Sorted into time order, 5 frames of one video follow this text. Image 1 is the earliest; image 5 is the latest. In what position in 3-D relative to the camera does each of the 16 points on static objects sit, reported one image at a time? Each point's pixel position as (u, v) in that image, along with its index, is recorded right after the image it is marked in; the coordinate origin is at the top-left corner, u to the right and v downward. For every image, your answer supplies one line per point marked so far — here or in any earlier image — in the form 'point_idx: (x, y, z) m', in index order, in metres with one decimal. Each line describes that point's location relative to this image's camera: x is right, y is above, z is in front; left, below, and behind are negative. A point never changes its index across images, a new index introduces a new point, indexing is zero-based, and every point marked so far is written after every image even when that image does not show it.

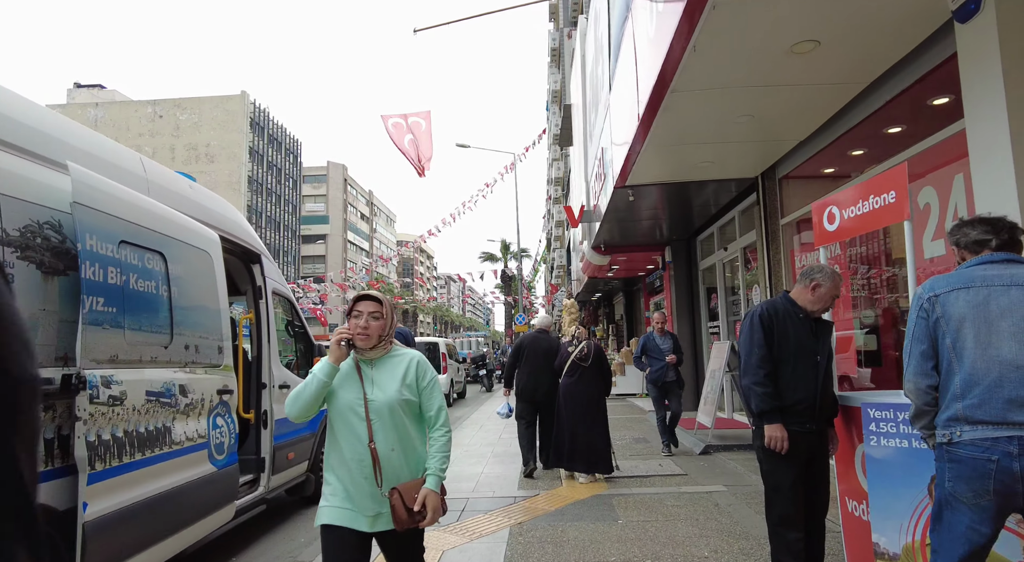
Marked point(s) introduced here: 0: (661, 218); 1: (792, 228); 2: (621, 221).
0: (+2.6, +1.1, +10.7) m
1: (+3.2, +0.6, +7.0) m
2: (+1.9, +1.0, +10.8) m
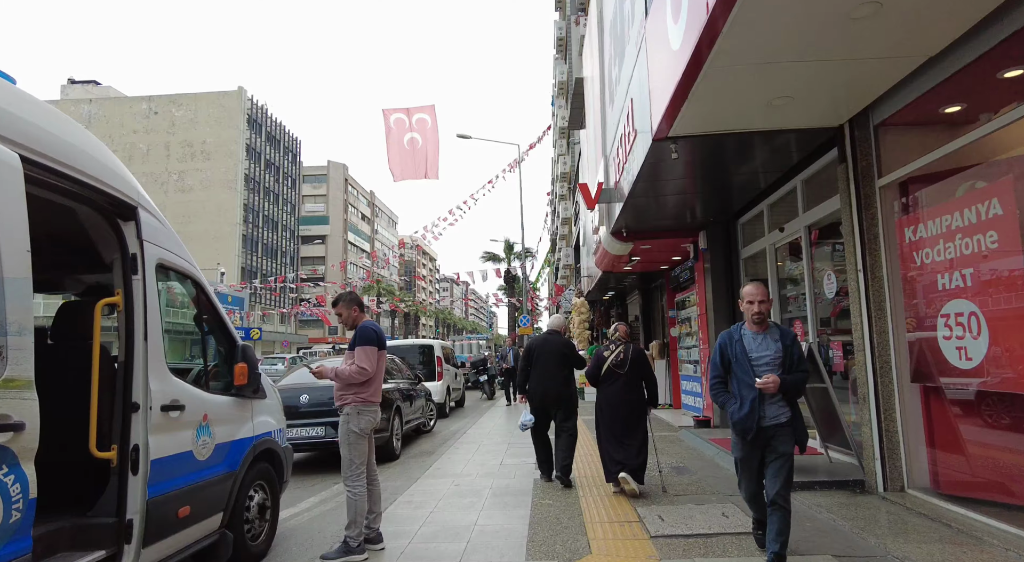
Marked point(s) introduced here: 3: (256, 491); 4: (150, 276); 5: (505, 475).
0: (+2.7, +1.2, +8.9) m
1: (+3.2, +0.8, +5.2) m
2: (+1.9, +1.2, +9.0) m
3: (-1.9, -1.6, +4.6) m
4: (-2.1, 0.0, +3.5) m
5: (-0.1, -2.1, +6.6) m
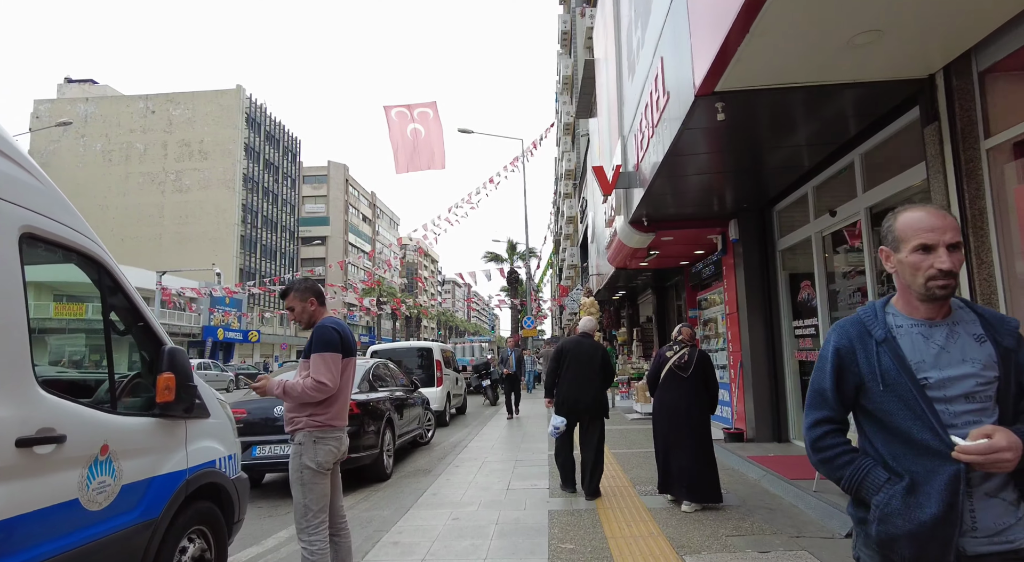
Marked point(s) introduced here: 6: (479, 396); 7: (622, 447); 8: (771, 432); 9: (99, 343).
0: (+2.8, +1.3, +7.8) m
1: (+3.3, +0.8, +4.1) m
2: (+2.0, +1.3, +7.9) m
3: (-1.8, -1.5, +3.5) m
4: (-2.0, +0.1, +2.4) m
5: (0.0, -2.0, +5.5) m
6: (-1.0, -3.7, +19.8) m
7: (+1.6, -2.5, +9.1) m
8: (+3.5, -2.1, +8.4) m
9: (-2.0, -0.3, +3.0) m
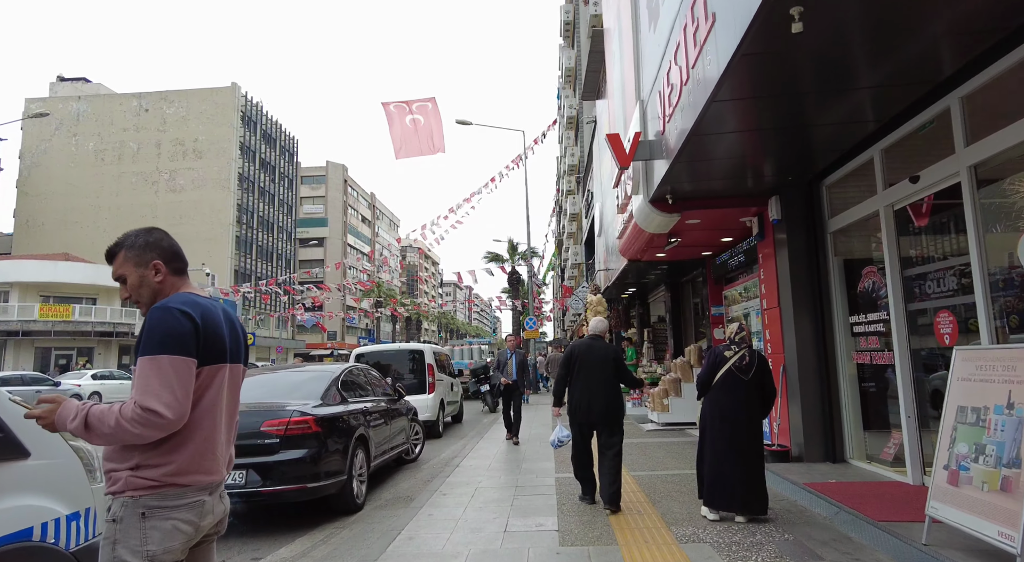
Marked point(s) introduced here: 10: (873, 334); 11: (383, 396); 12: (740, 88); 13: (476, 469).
0: (+2.7, +1.4, +6.5) m
1: (+3.3, +1.0, +2.7) m
2: (+2.0, +1.4, +6.5) m
3: (-1.9, -1.3, +2.1) m
4: (-2.0, +0.3, +1.0) m
5: (0.0, -1.9, +4.2) m
6: (-1.0, -3.6, +18.4) m
7: (+1.6, -2.3, +7.7) m
8: (+3.5, -1.9, +7.0) m
9: (-2.1, -0.2, +1.6) m
10: (+3.7, -0.5, +6.4) m
11: (-1.8, -1.6, +8.5) m
12: (+1.8, +1.6, +5.0) m
13: (-0.5, -2.4, +7.8) m
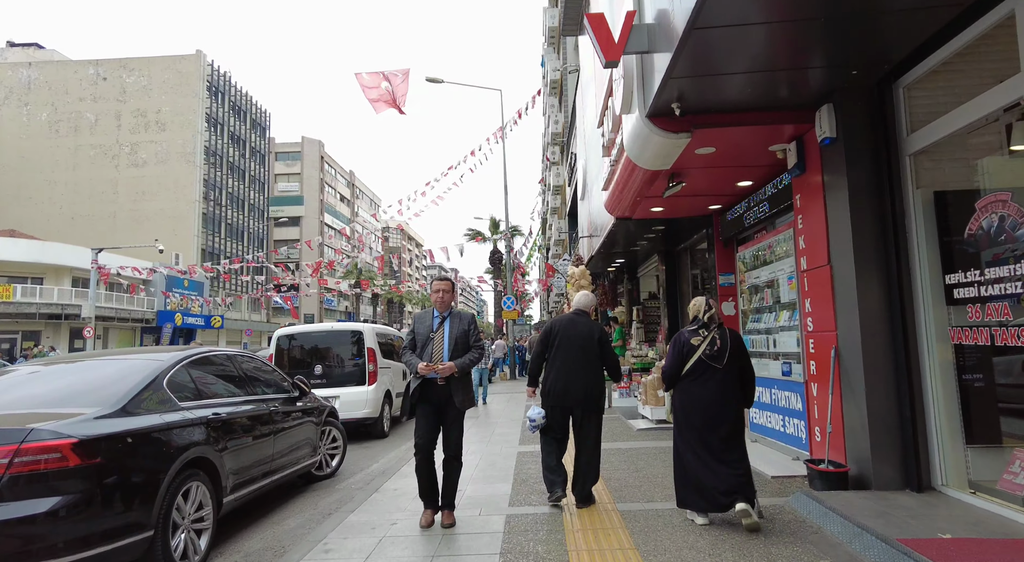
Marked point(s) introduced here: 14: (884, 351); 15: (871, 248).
0: (+2.2, +1.9, +4.1) m
1: (+2.8, +1.3, +0.4) m
2: (+1.5, +1.8, +4.2) m
3: (-2.3, -1.0, -0.2) m
4: (-2.4, +0.6, -1.3) m
5: (-0.5, -1.5, +1.9) m
6: (-1.8, -2.9, +16.1) m
7: (+1.1, -1.9, +5.5) m
8: (+3.0, -1.5, +4.7) m
9: (-2.5, +0.1, -0.7) m
10: (+3.2, -0.1, +4.2) m
11: (-2.3, -1.1, +6.1) m
12: (+1.3, +2.0, +2.7) m
13: (-1.0, -1.9, +5.5) m
14: (+2.9, -0.6, +4.9) m
15: (+2.9, +0.3, +5.0) m
